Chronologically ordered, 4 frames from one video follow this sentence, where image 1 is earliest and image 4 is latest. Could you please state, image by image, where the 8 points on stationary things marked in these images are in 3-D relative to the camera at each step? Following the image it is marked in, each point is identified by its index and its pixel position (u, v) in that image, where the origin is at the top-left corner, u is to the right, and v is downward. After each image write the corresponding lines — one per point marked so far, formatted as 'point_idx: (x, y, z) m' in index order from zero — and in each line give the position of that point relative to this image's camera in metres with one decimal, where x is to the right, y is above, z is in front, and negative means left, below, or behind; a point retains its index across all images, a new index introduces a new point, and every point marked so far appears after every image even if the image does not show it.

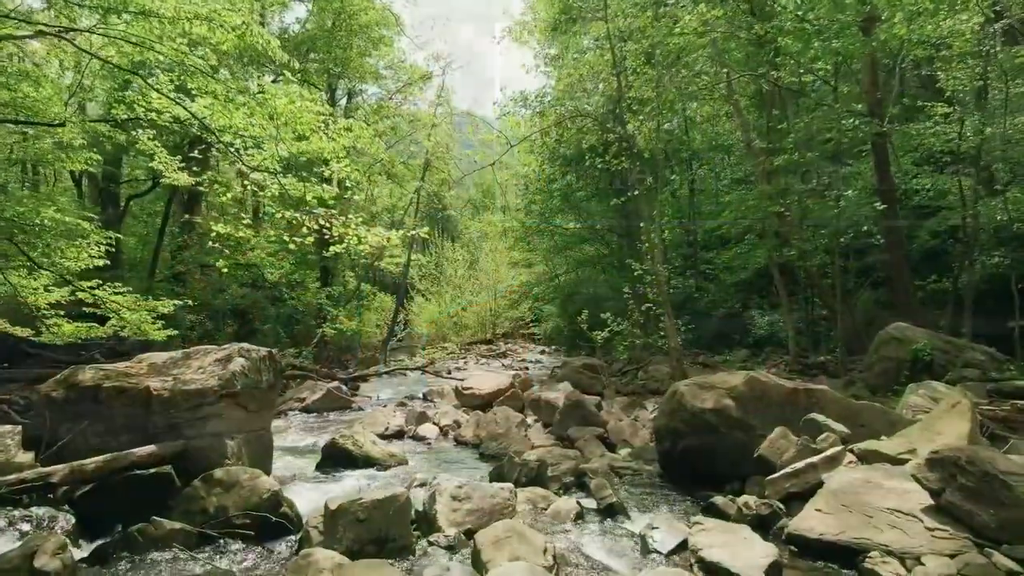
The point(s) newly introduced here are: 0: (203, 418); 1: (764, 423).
0: (-2.4, -1.1, +6.3) m
1: (+1.9, -1.0, +5.9) m
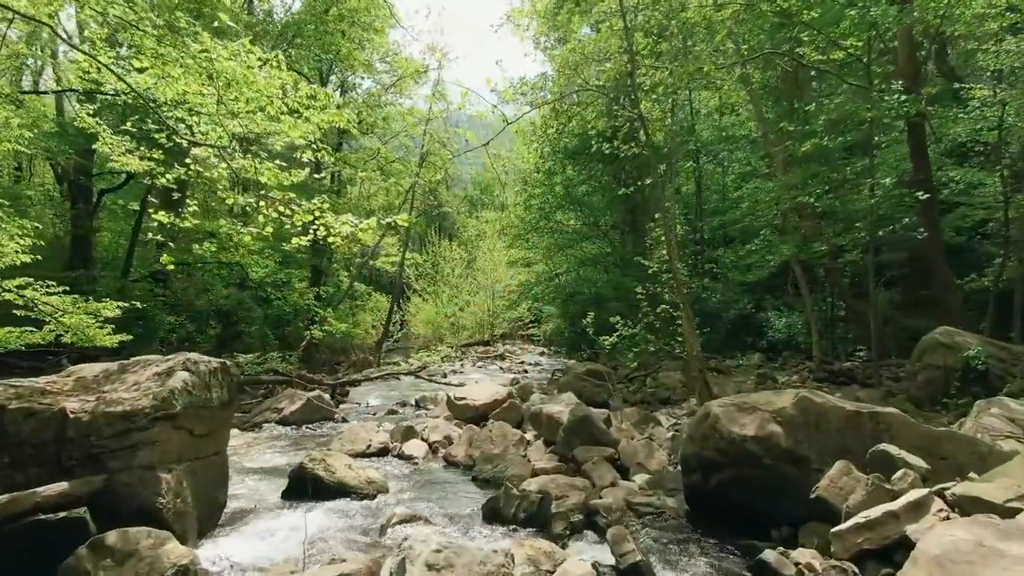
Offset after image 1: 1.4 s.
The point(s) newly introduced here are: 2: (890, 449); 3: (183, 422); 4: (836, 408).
0: (-2.5, -1.1, +5.1) m
1: (+1.9, -1.0, +4.8) m
2: (+2.2, -0.9, +4.5) m
3: (-2.3, -0.9, +5.6) m
4: (+2.0, -0.8, +4.9) m
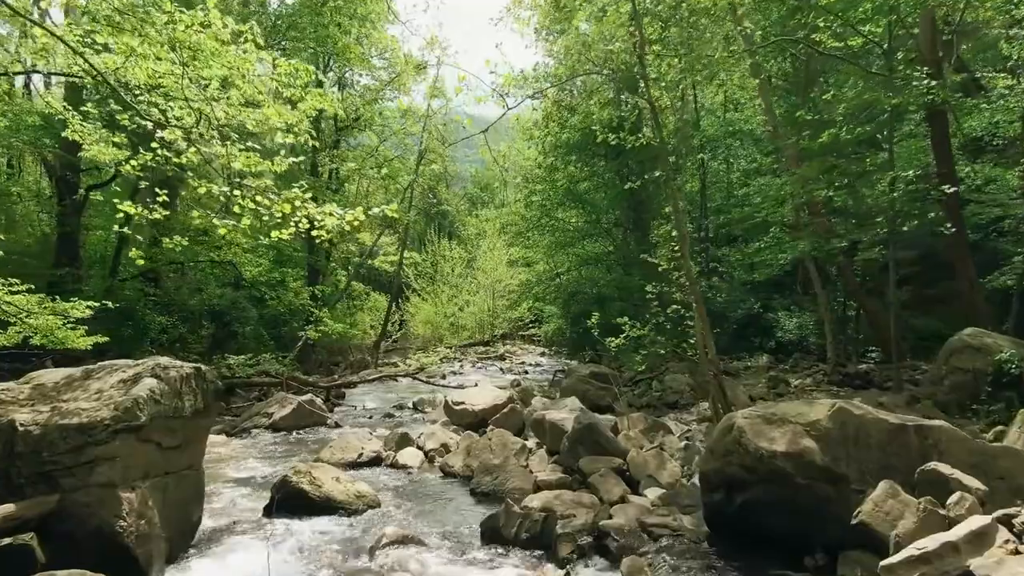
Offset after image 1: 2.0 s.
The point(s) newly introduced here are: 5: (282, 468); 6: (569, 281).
0: (-2.5, -1.1, +4.6) m
1: (+1.9, -1.0, +4.3) m
2: (+2.2, -0.9, +4.0) m
3: (-2.3, -0.9, +5.0) m
4: (+2.0, -0.7, +4.4) m
5: (-2.4, -1.9, +8.4) m
6: (+1.4, +0.2, +19.5) m
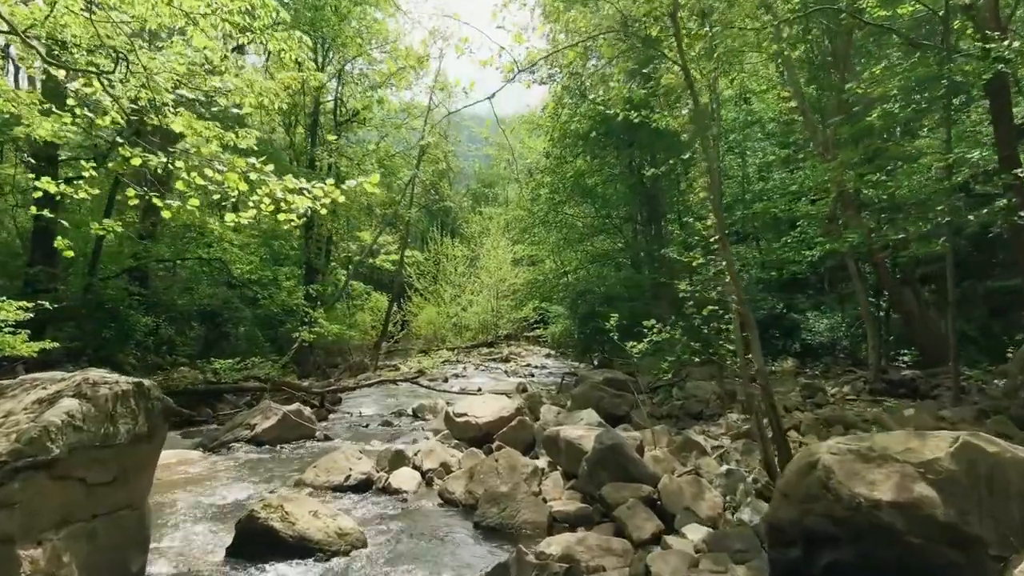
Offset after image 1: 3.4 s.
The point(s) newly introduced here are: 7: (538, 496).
0: (-2.4, -1.0, +3.6) m
1: (+2.0, -1.0, +3.2) m
2: (+2.2, -0.9, +2.9) m
3: (-2.2, -0.9, +4.0) m
4: (+2.1, -0.7, +3.3) m
5: (-2.4, -1.9, +7.4) m
6: (+1.5, +0.2, +18.4) m
7: (+0.2, -1.7, +6.4) m
